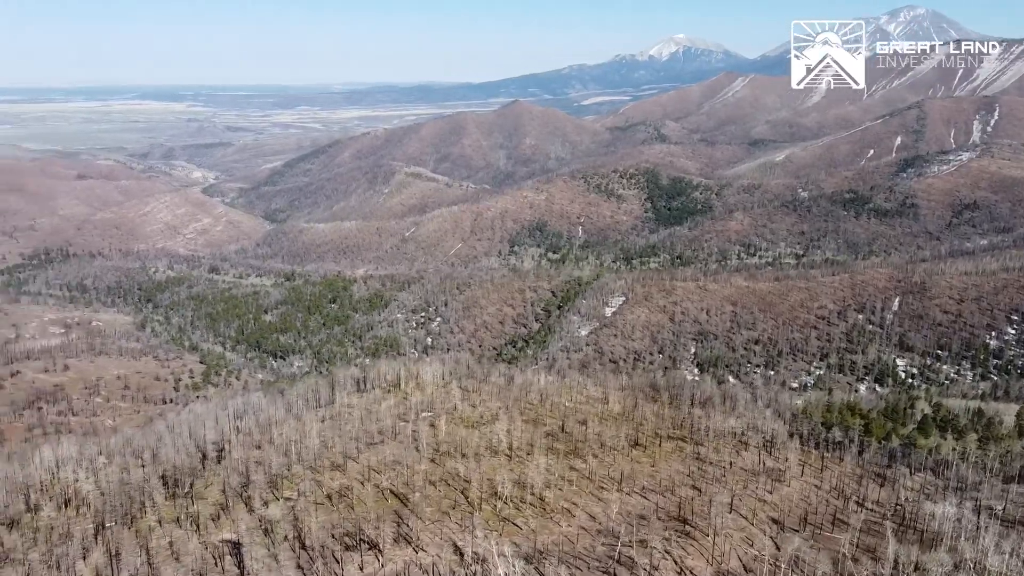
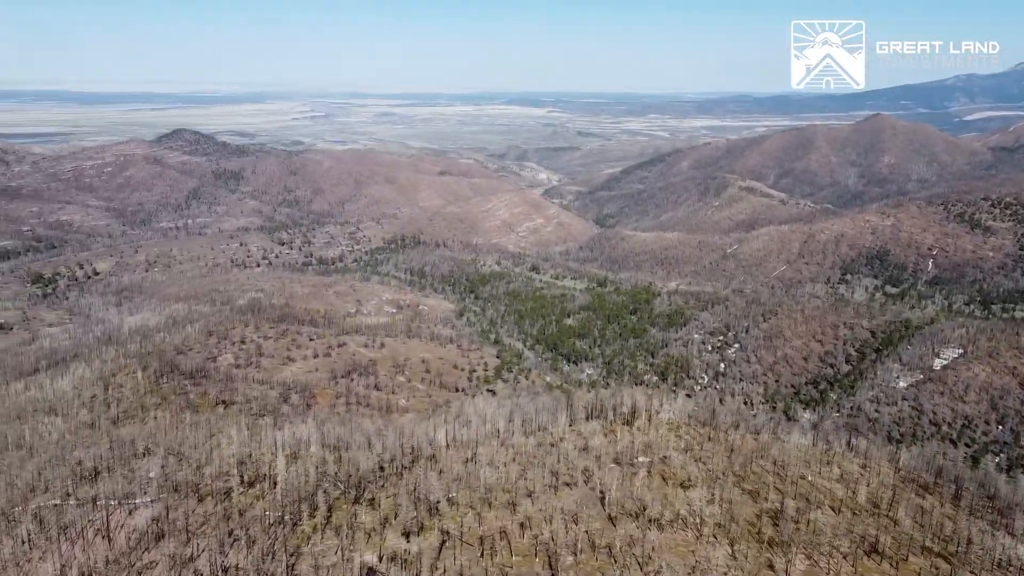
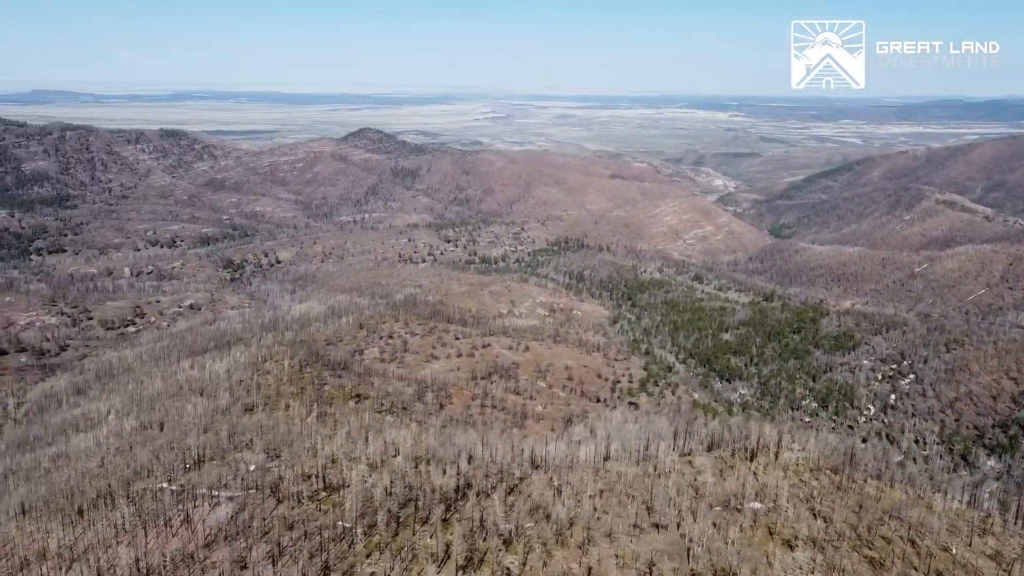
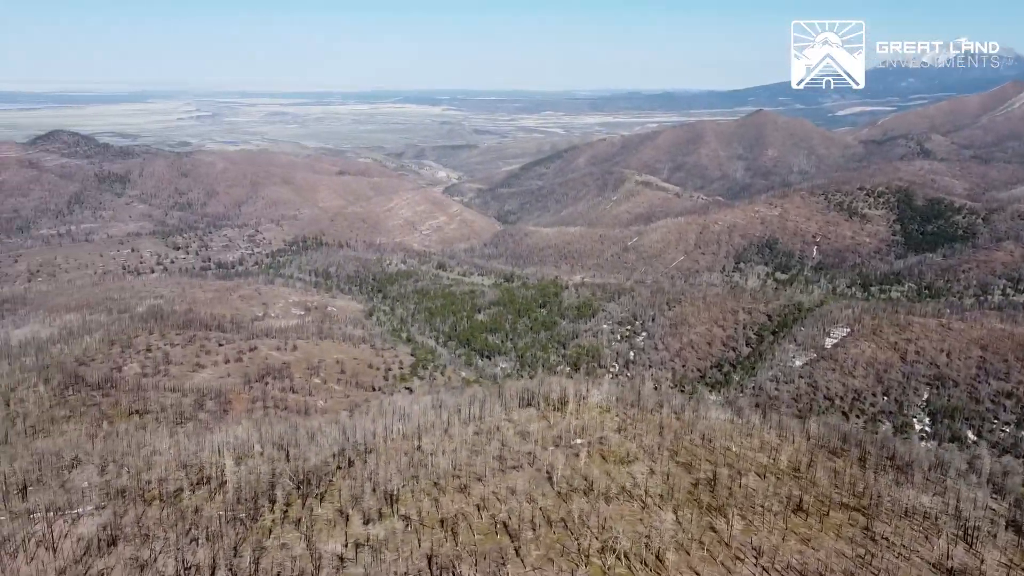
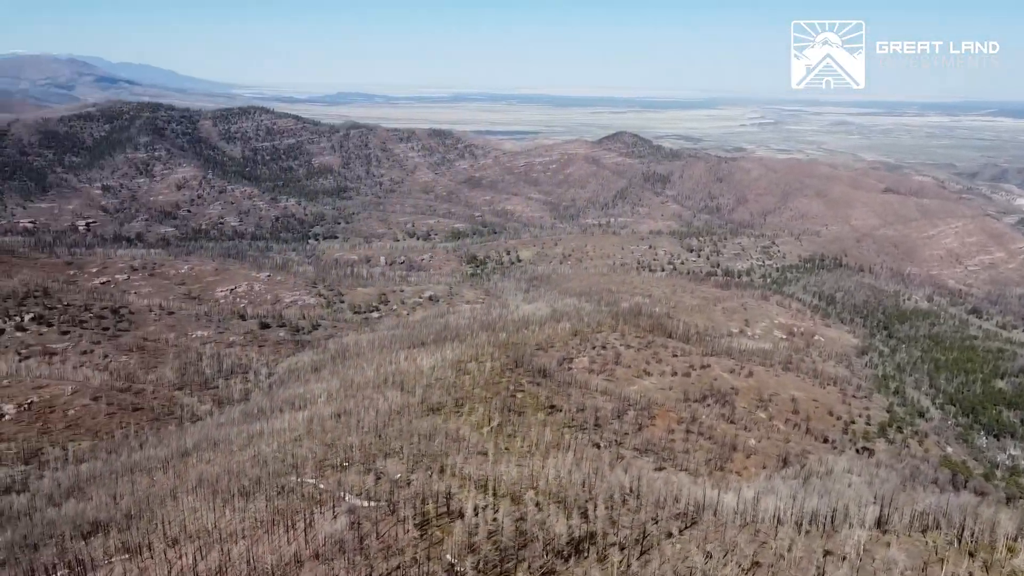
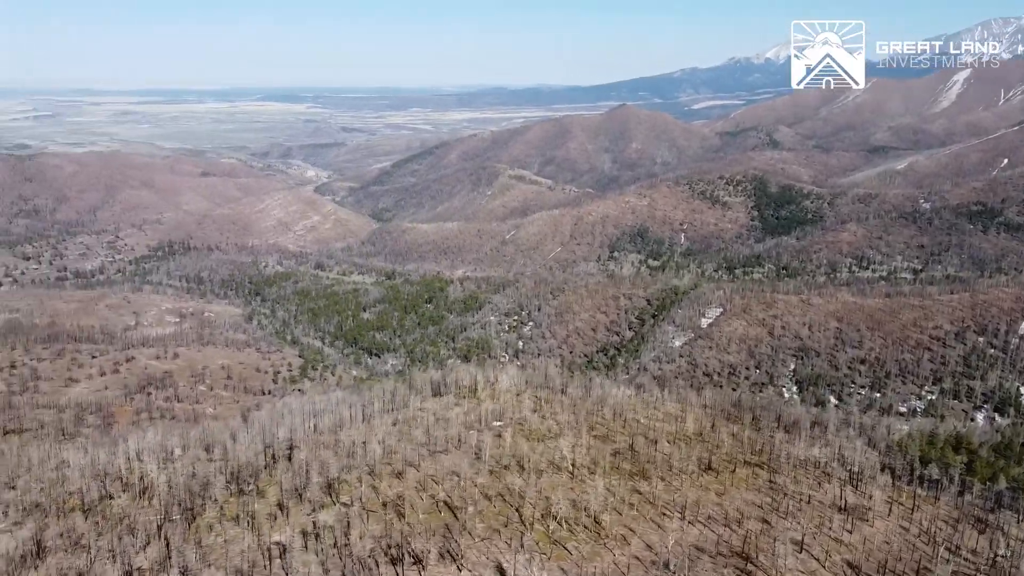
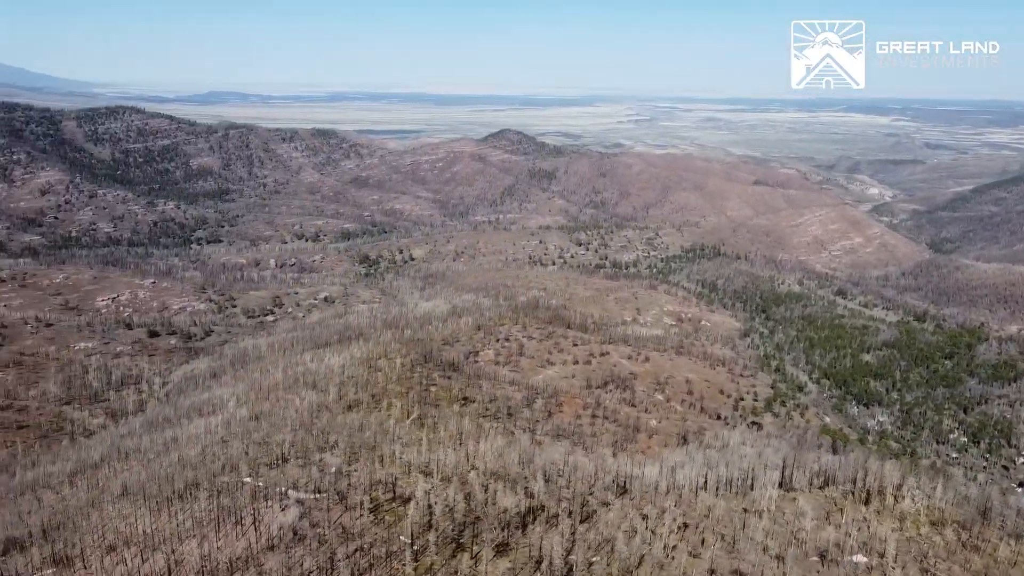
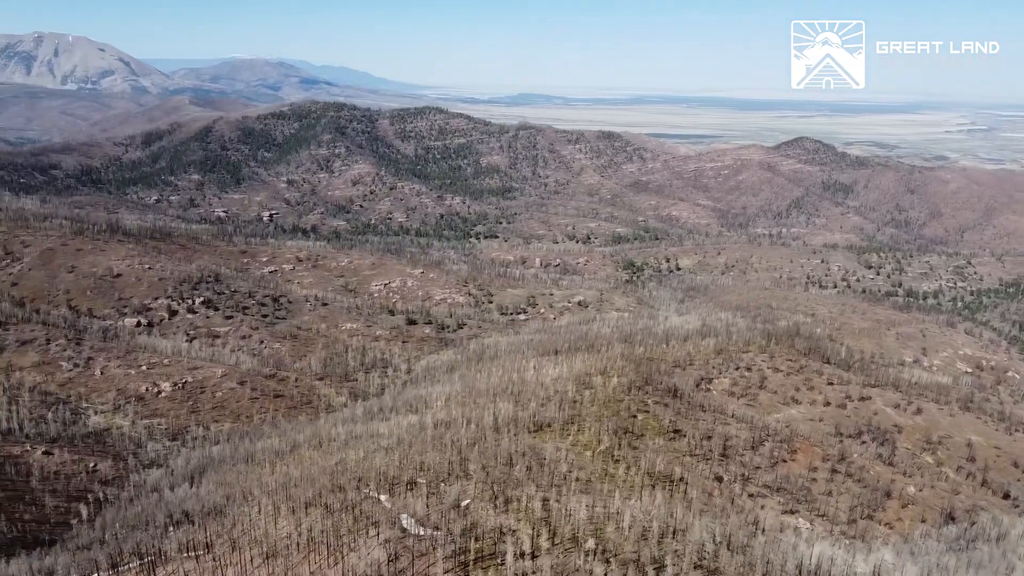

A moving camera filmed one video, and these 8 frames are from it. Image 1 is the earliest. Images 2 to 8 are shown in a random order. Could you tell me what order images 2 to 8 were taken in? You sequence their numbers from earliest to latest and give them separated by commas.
6, 4, 2, 3, 7, 5, 8
